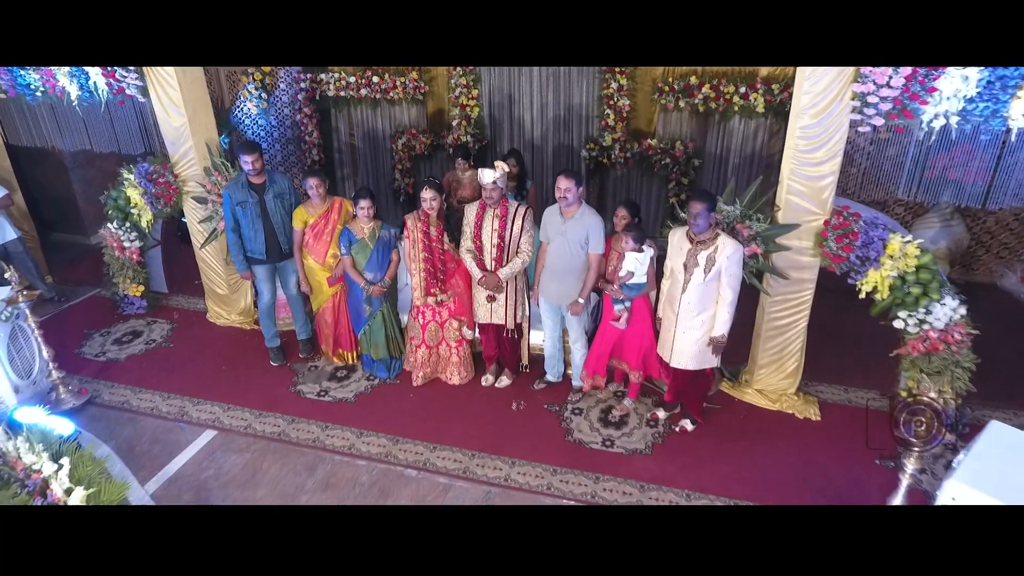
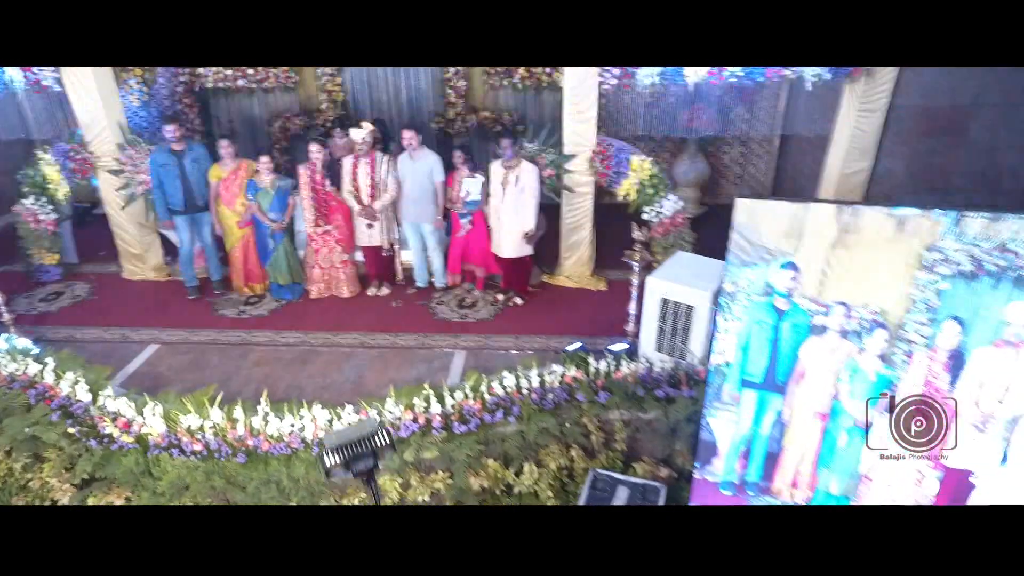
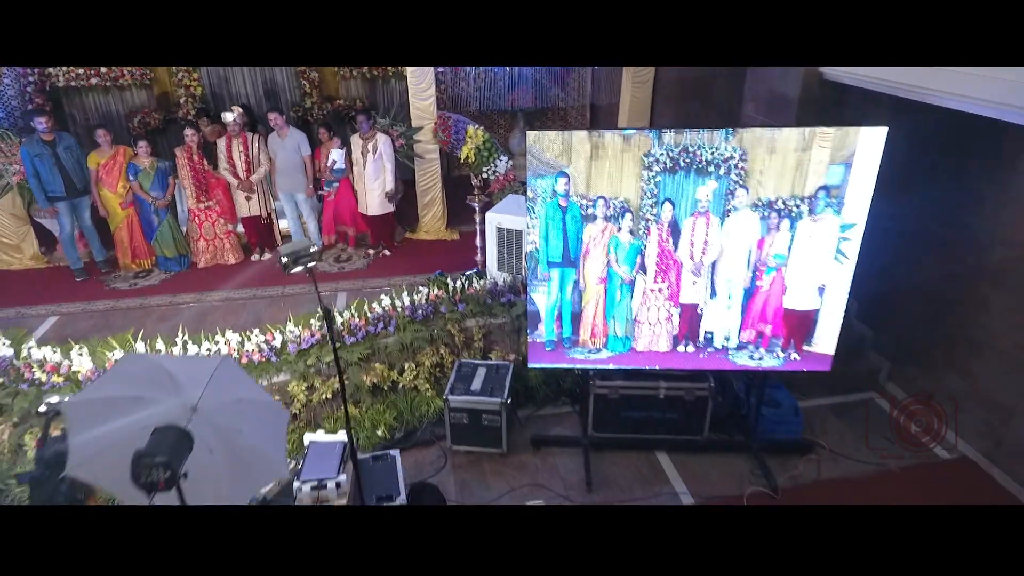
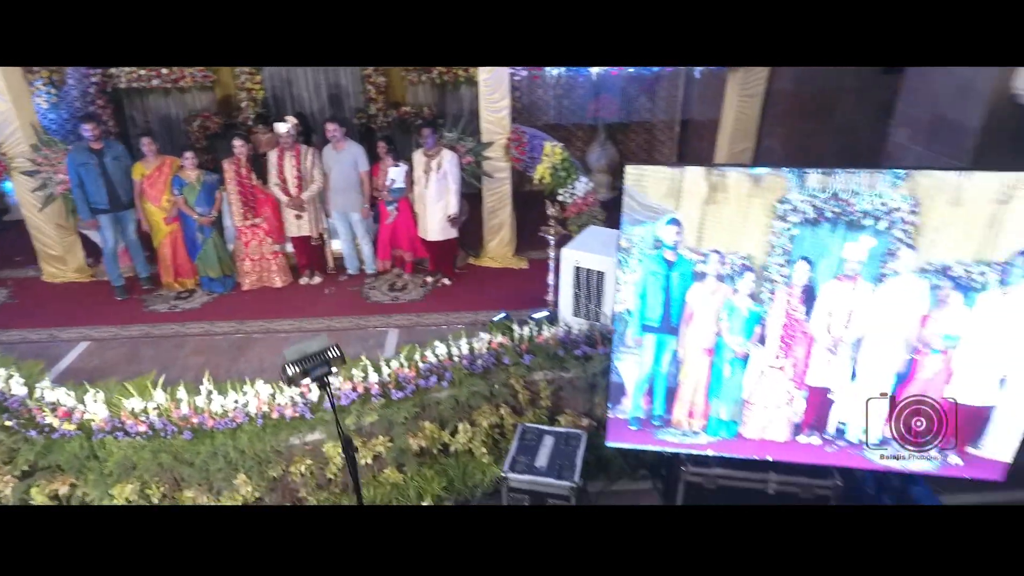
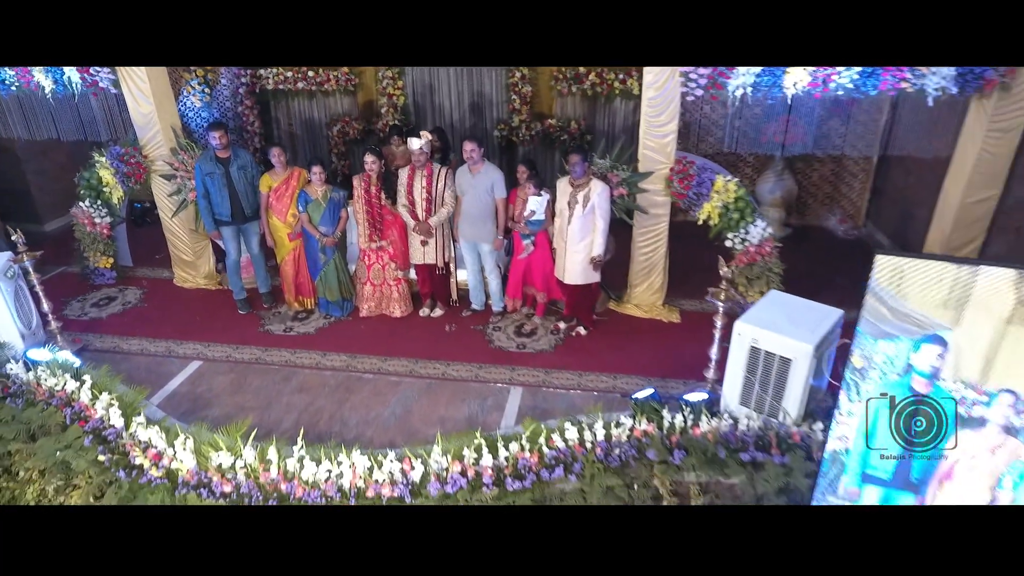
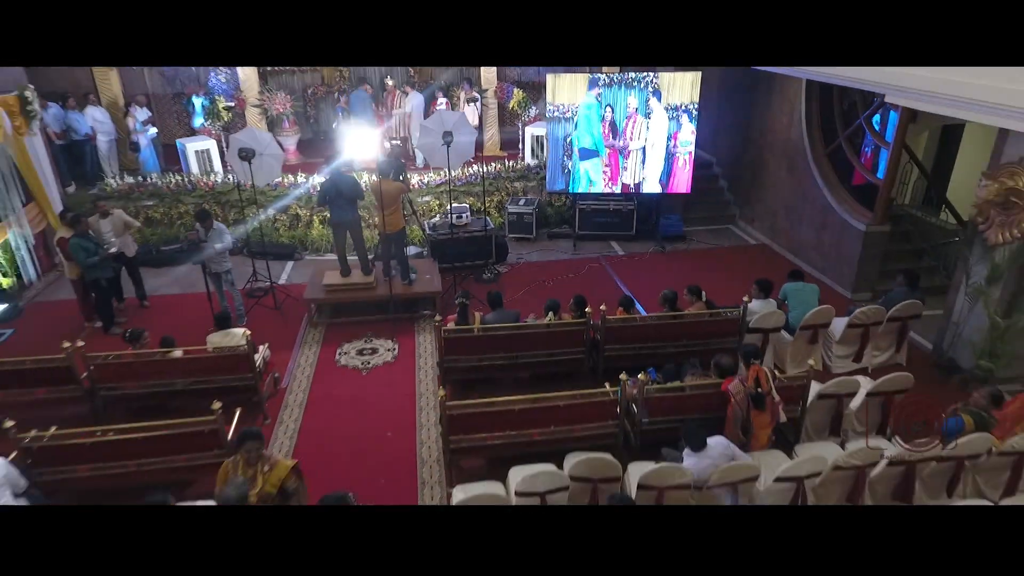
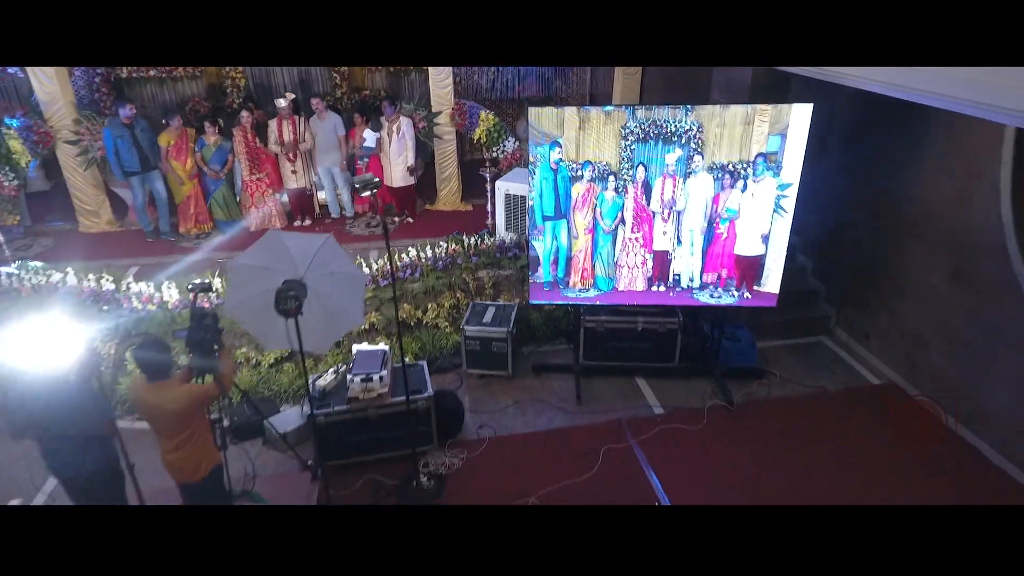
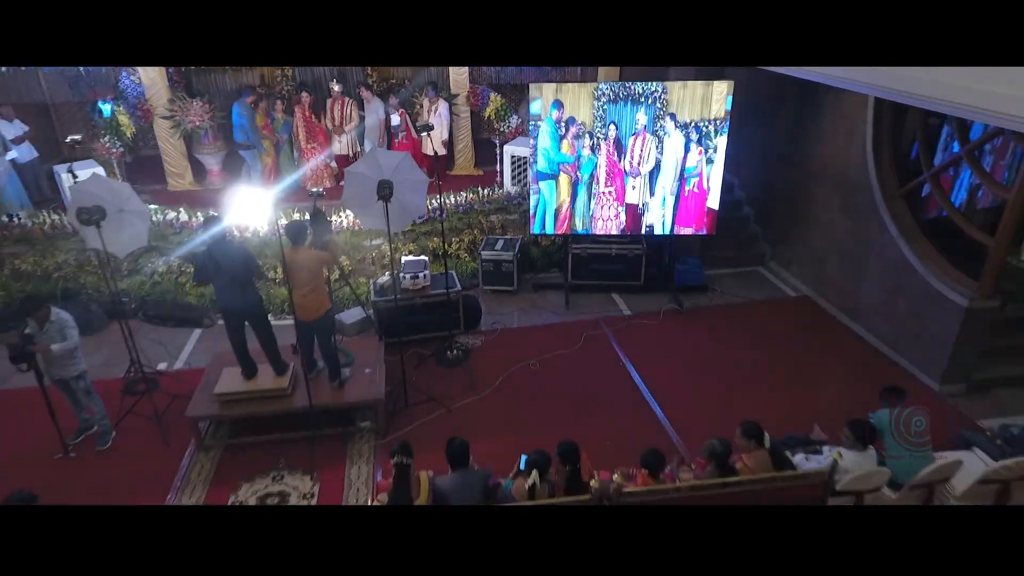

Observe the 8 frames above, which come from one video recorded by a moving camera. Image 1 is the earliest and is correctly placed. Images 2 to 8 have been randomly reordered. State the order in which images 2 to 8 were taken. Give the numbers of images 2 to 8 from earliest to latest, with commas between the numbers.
5, 2, 4, 3, 7, 8, 6
